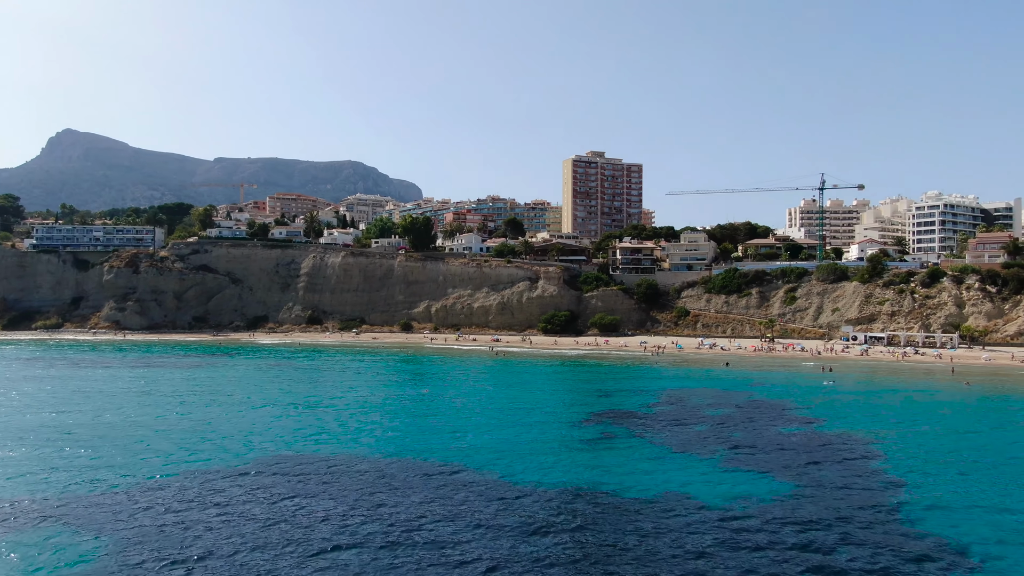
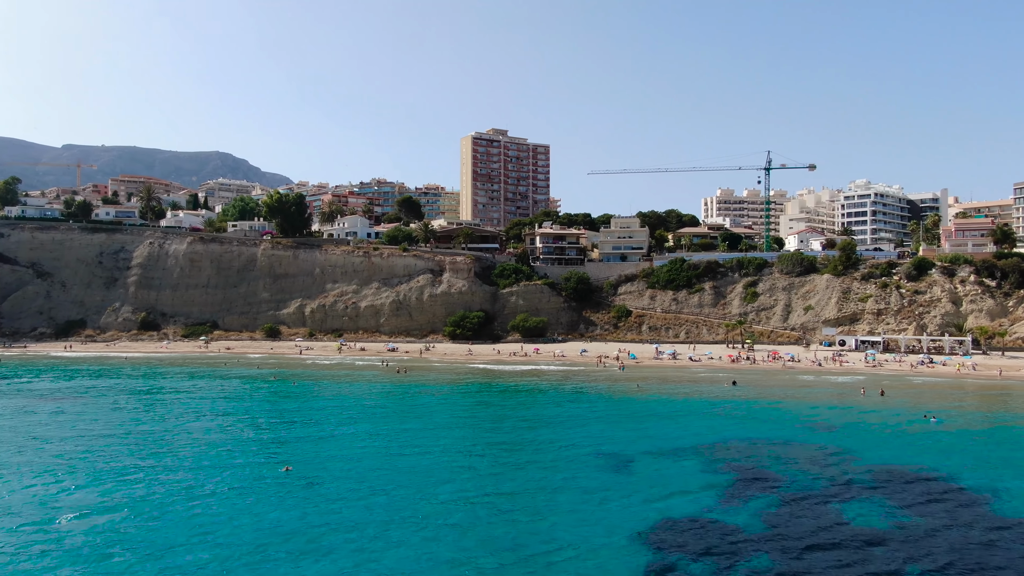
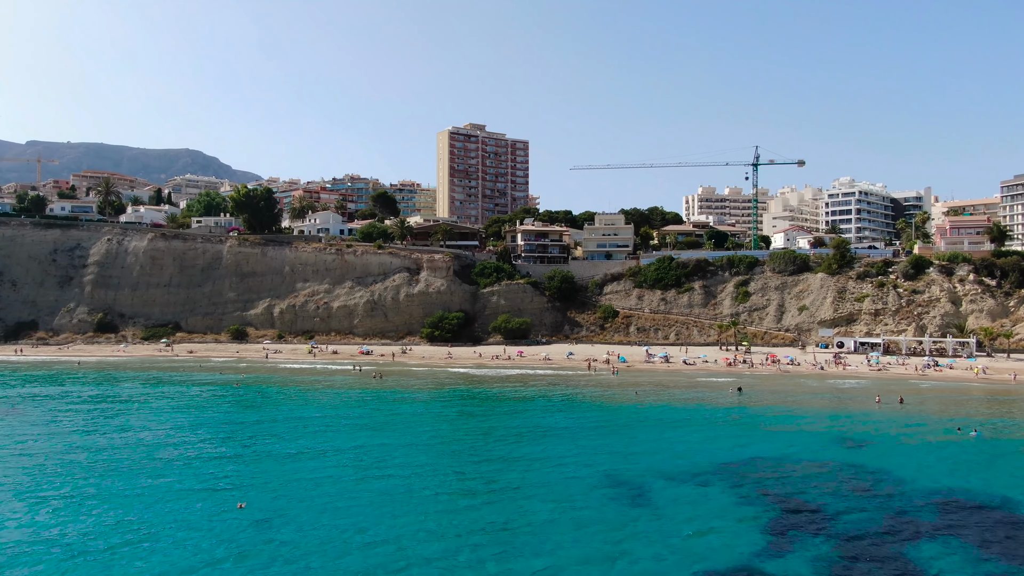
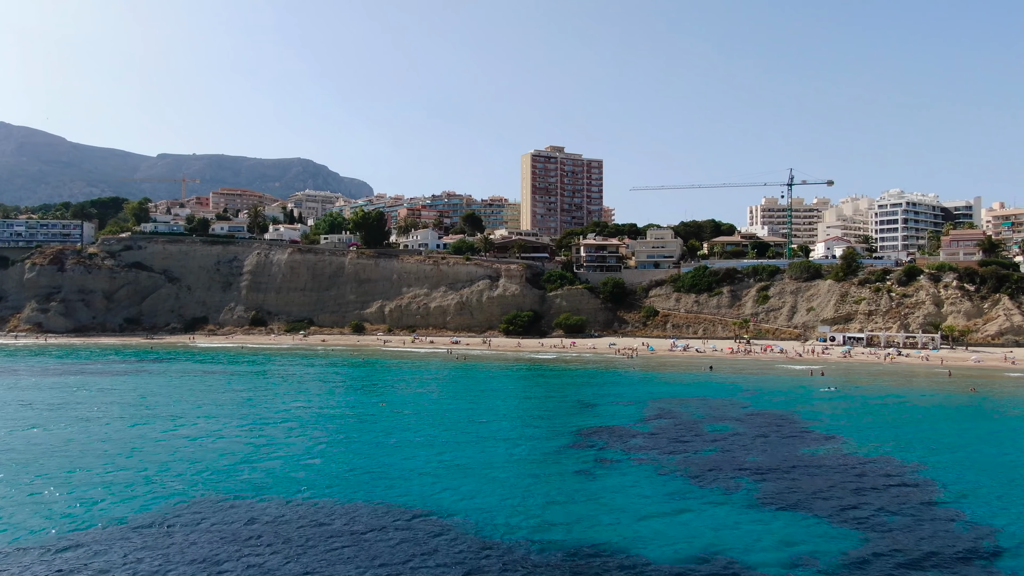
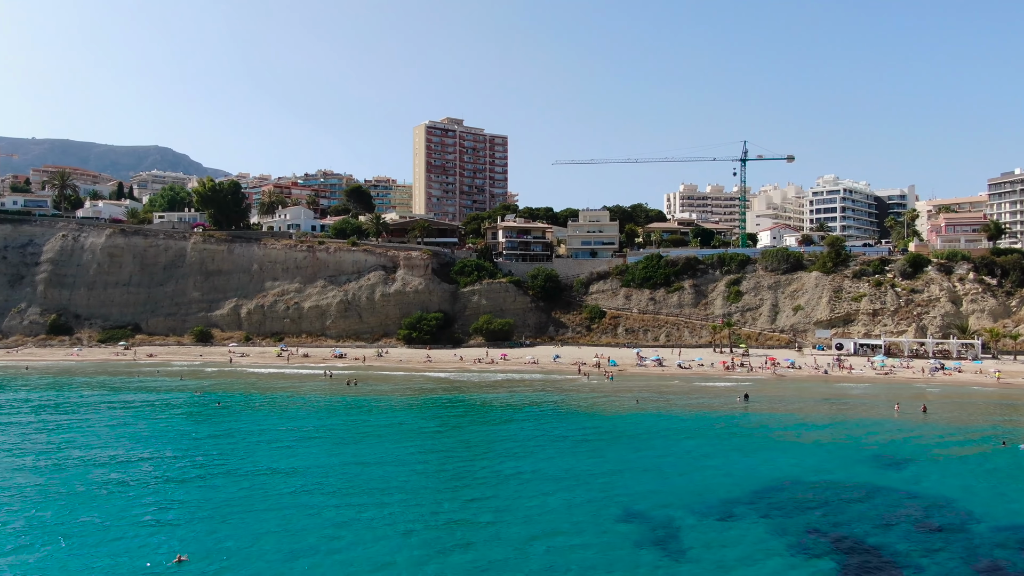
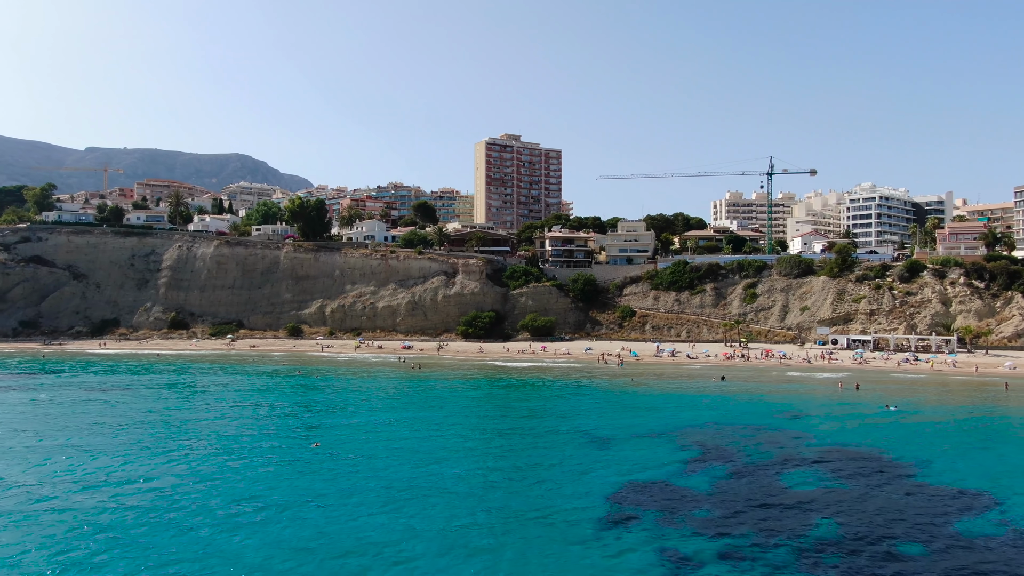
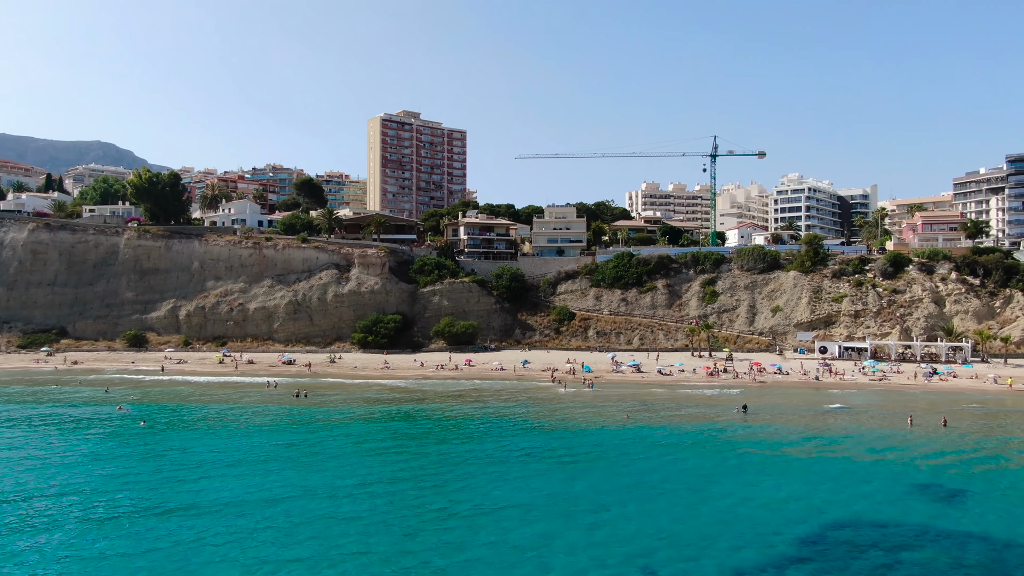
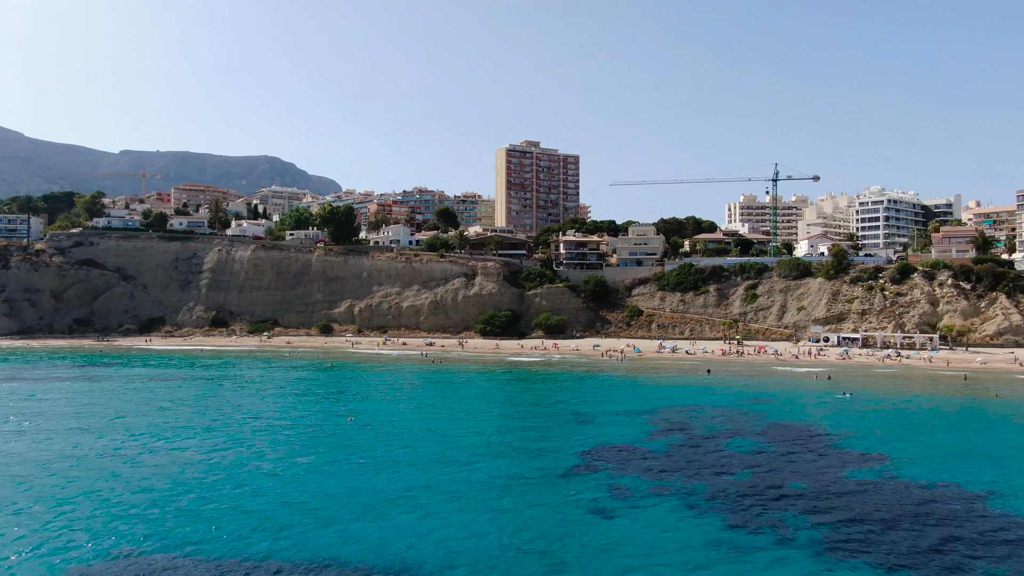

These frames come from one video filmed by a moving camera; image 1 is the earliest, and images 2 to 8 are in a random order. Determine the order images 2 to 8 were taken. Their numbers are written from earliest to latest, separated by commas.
4, 8, 6, 2, 3, 5, 7
